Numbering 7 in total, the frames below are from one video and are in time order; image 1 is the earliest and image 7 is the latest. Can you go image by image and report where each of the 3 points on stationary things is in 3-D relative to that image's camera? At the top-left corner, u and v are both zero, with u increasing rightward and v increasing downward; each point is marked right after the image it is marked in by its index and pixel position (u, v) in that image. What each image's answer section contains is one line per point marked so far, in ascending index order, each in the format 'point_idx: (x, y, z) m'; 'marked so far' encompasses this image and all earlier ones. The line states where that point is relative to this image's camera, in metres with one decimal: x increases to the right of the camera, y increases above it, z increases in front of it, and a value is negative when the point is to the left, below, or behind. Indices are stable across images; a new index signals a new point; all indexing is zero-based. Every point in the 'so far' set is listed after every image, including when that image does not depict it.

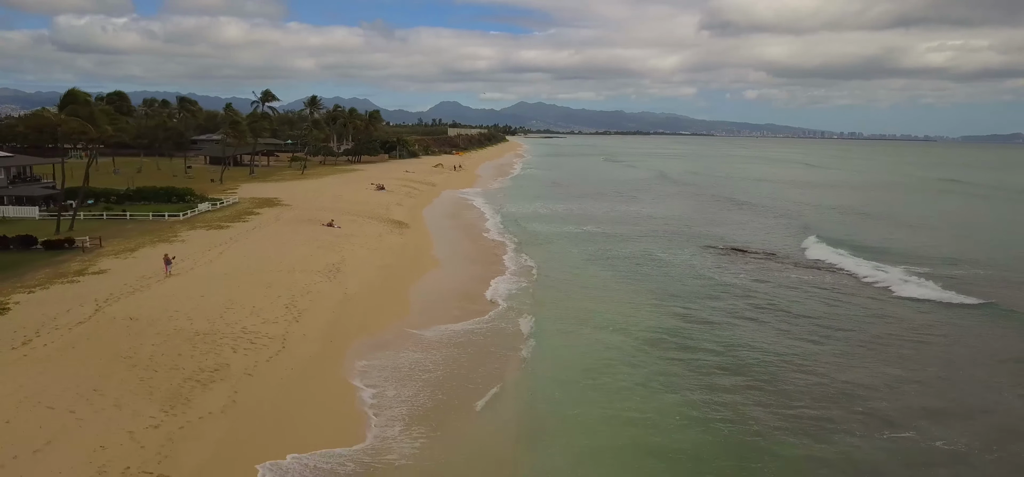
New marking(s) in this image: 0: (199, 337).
0: (-6.2, -1.9, +13.8) m
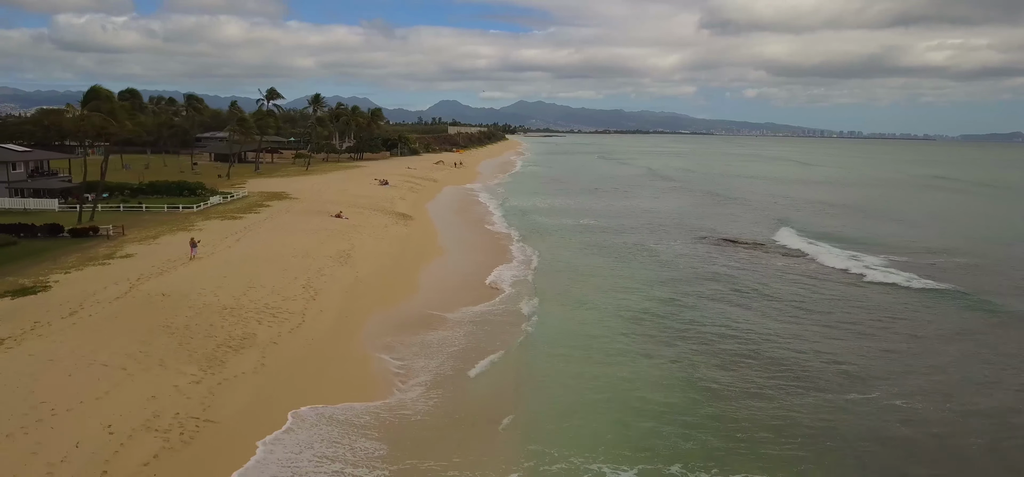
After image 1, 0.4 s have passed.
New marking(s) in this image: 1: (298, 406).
0: (-6.2, -1.5, +15.2) m
1: (-3.6, -2.8, +11.7) m
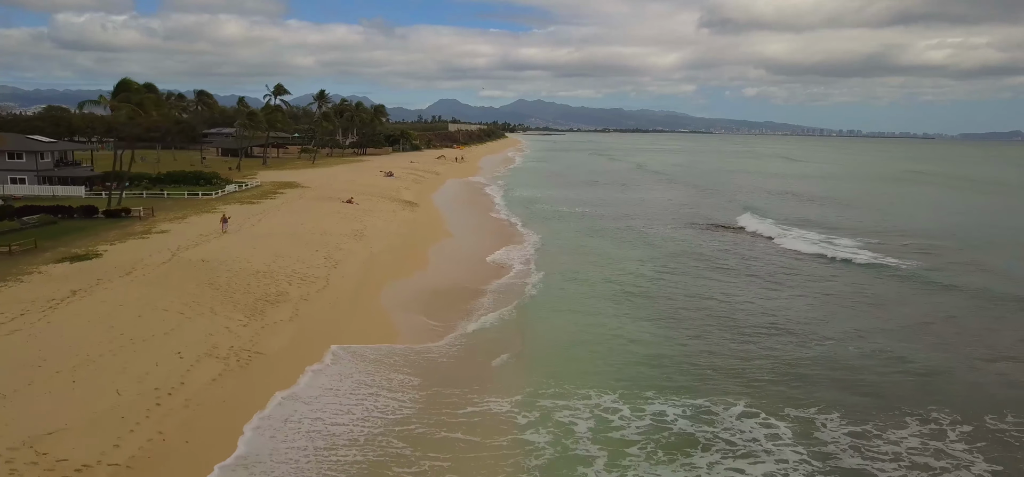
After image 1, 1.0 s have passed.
0: (-6.2, -0.8, +17.1) m
1: (-3.5, -2.1, +13.6) m
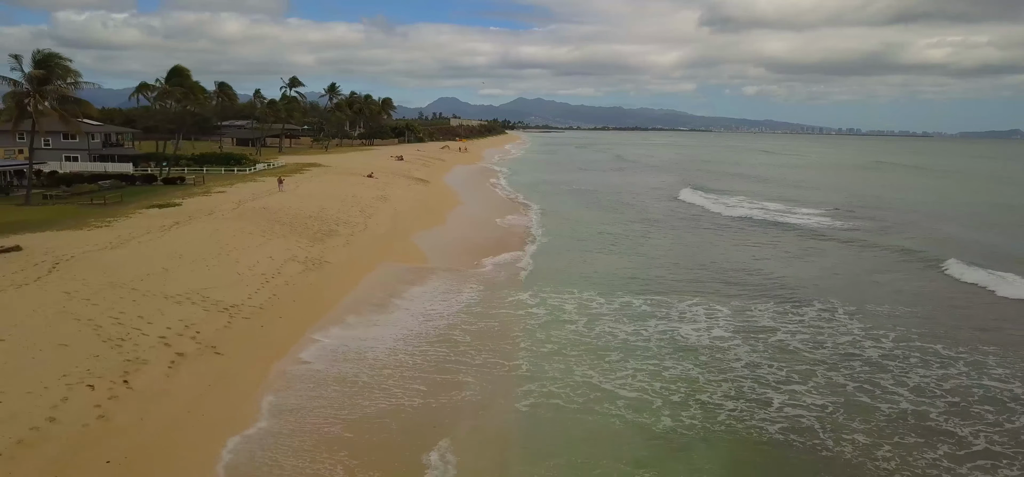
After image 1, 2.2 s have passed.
0: (-6.1, +0.6, +21.0) m
1: (-3.4, -0.6, +17.6) m
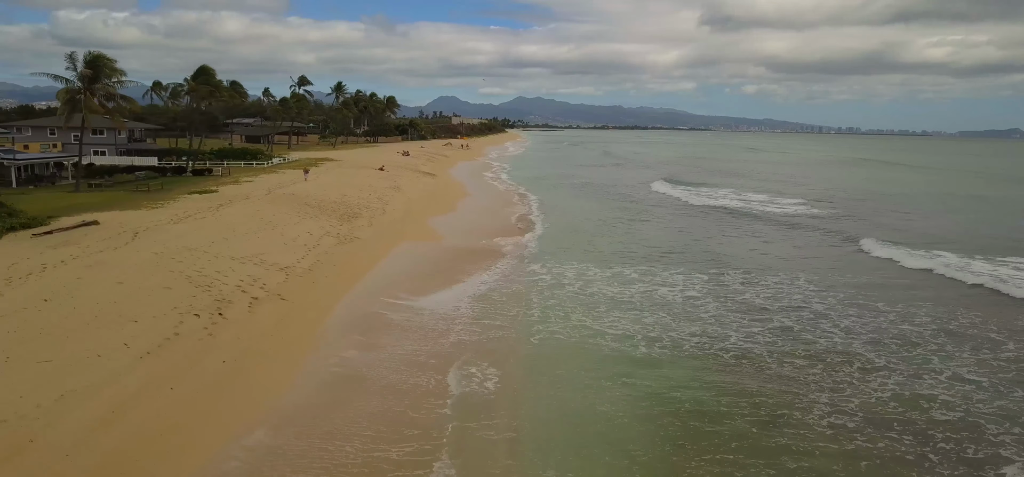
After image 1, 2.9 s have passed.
0: (-5.9, +1.2, +23.4) m
1: (-3.3, 0.0, +20.0) m
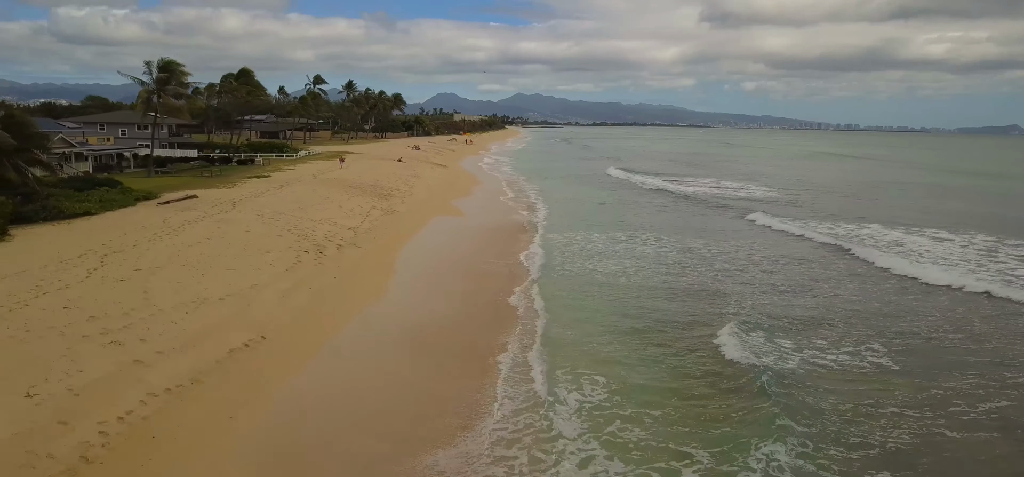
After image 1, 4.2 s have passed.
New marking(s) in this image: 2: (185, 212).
0: (-5.6, +2.1, +27.8) m
1: (-3.0, +0.9, +24.4) m
2: (-8.2, +0.7, +17.4) m
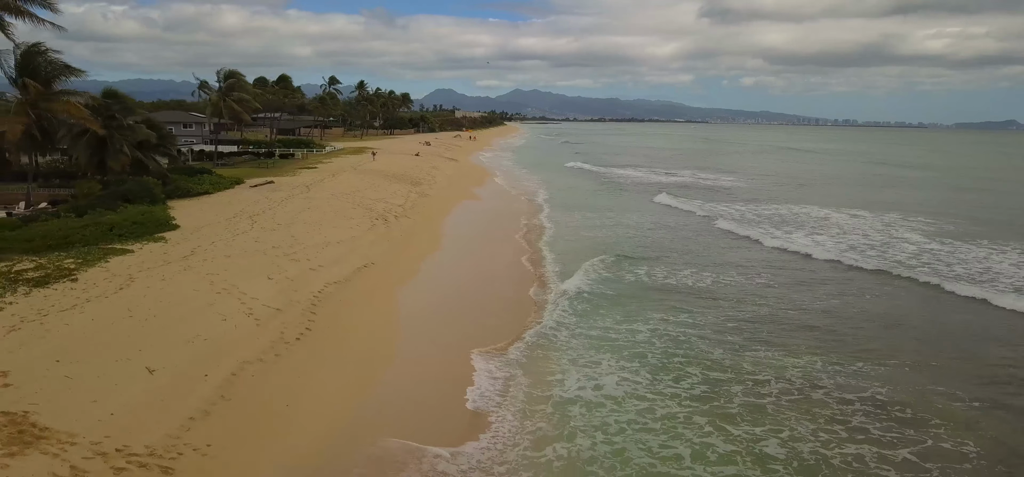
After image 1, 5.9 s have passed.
0: (-5.3, +3.1, +33.5) m
1: (-2.6, +1.8, +30.1) m
2: (-7.9, +1.5, +23.1) m
